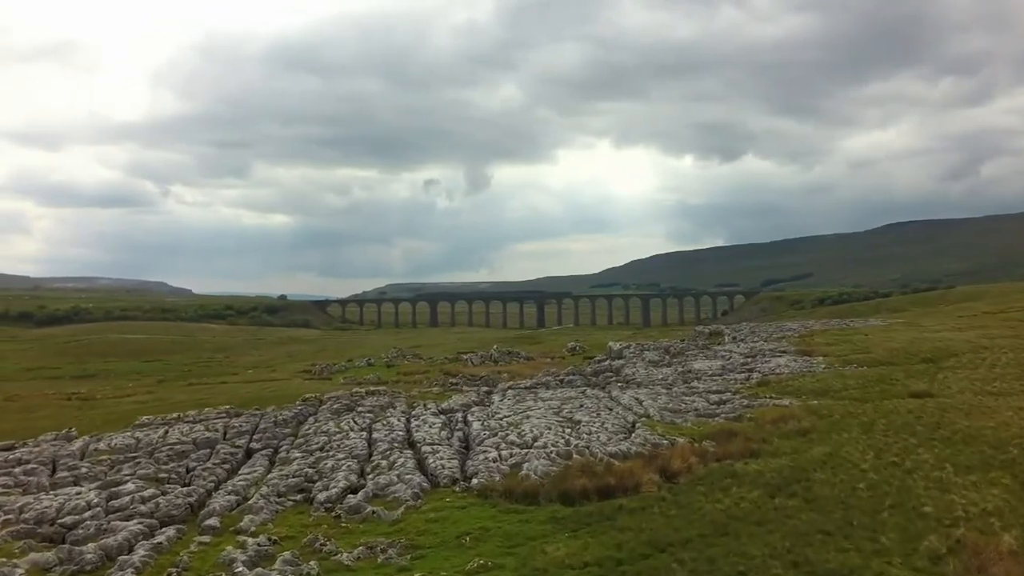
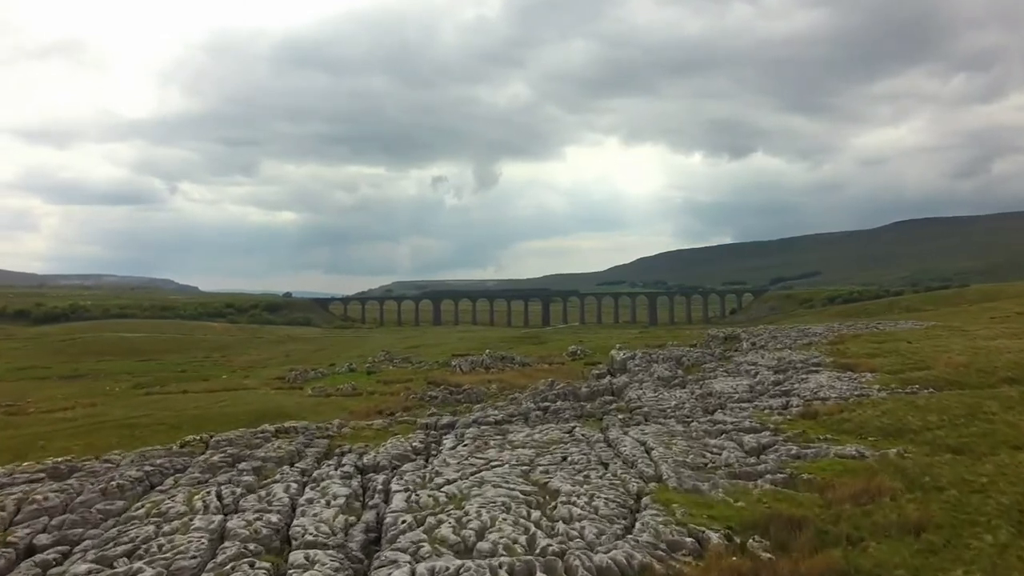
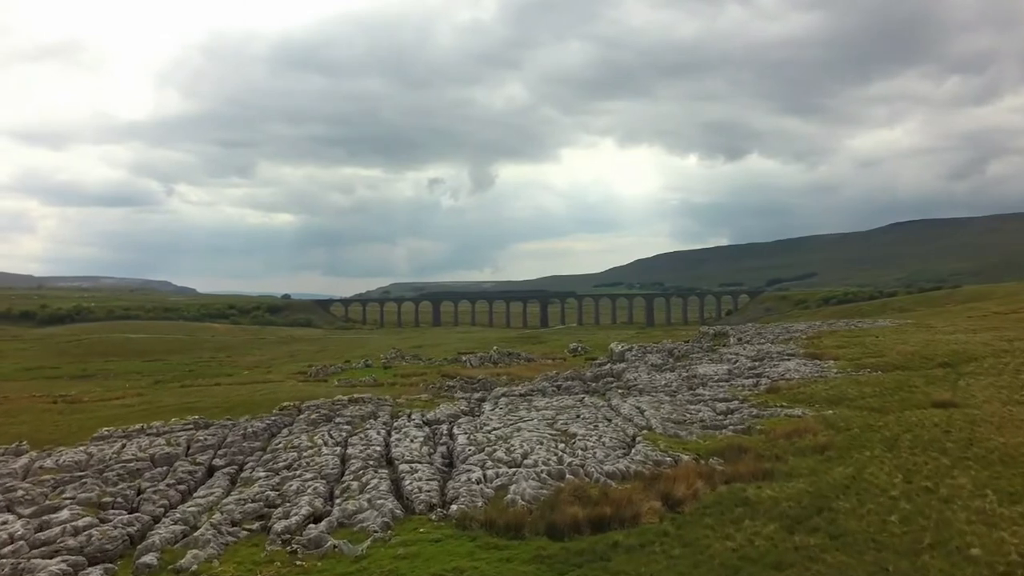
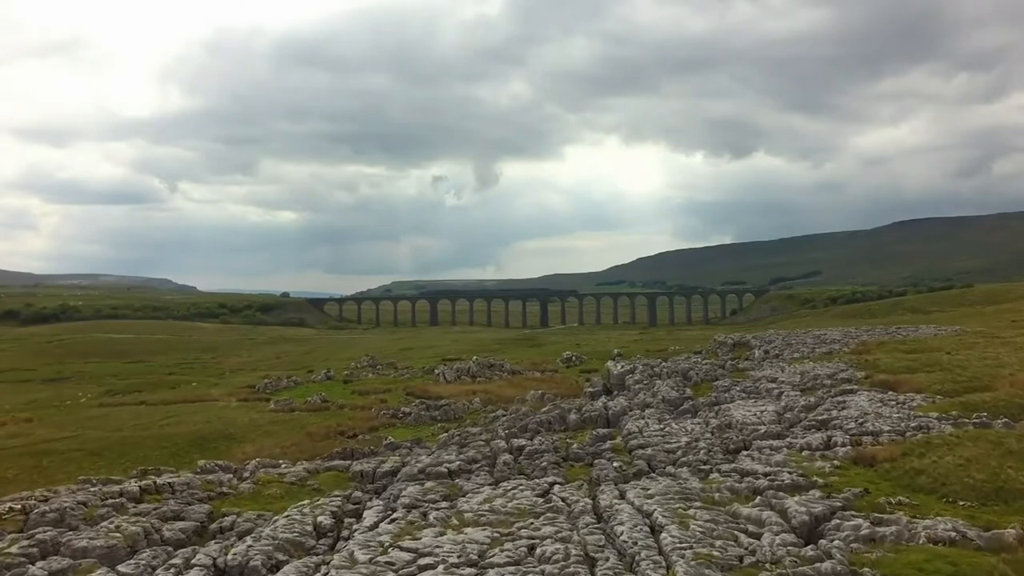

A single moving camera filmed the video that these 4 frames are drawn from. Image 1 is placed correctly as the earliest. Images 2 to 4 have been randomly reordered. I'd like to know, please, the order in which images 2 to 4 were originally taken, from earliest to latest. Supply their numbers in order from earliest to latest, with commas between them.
3, 2, 4
